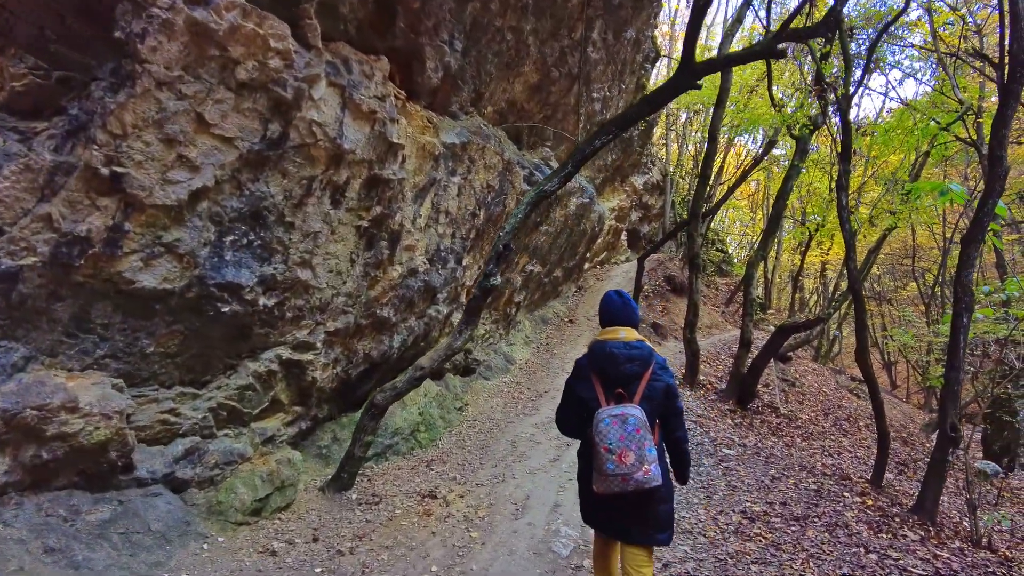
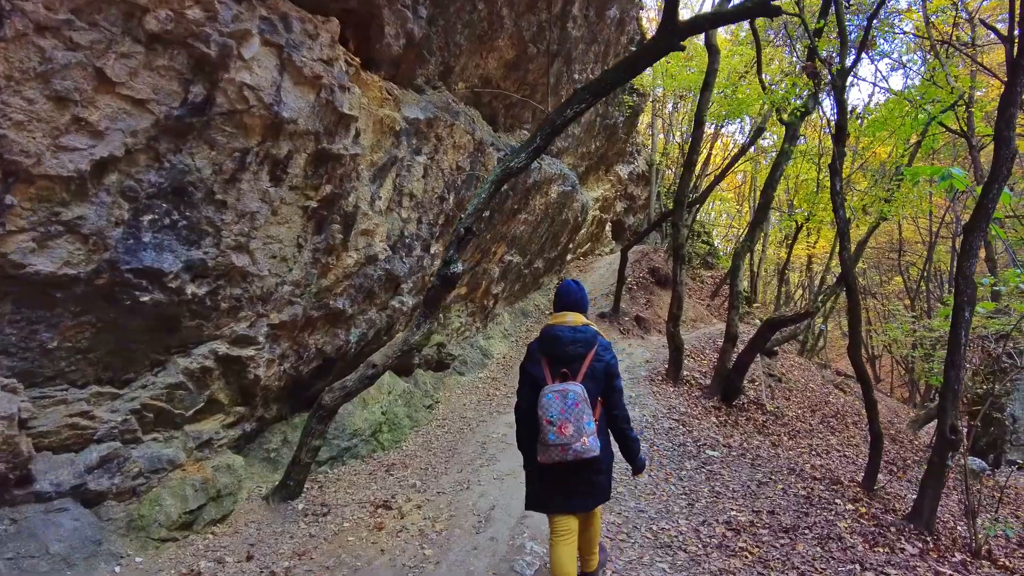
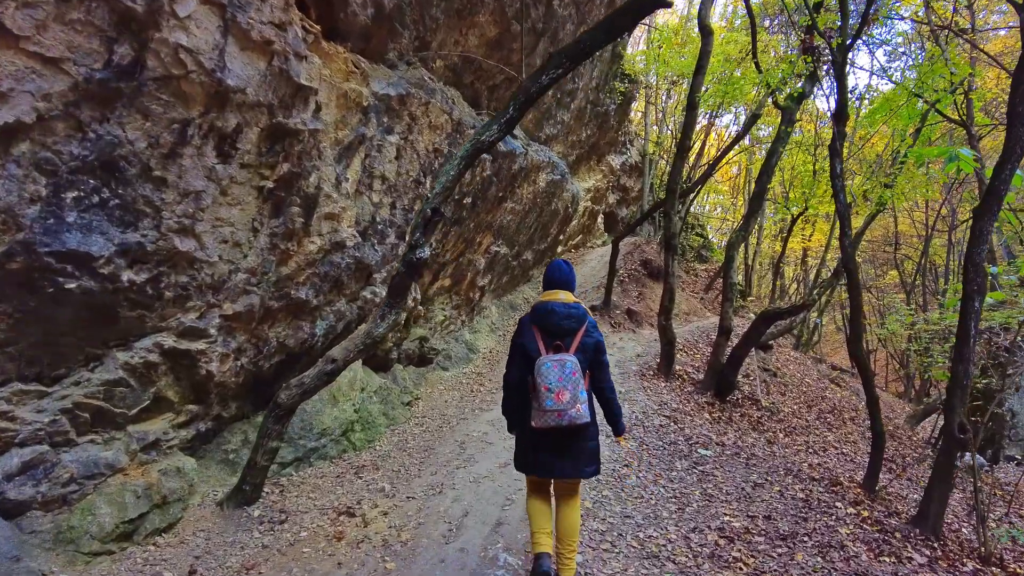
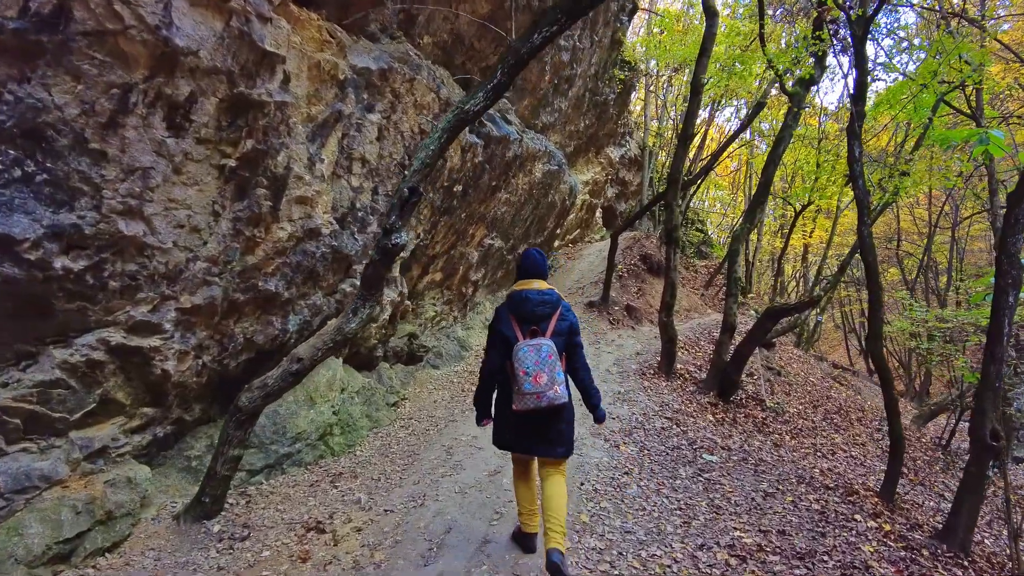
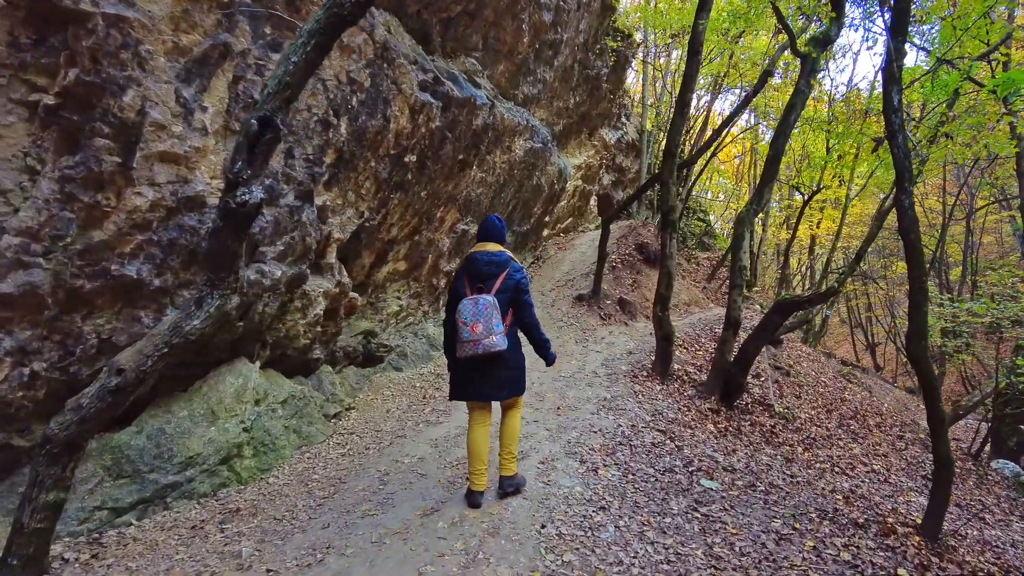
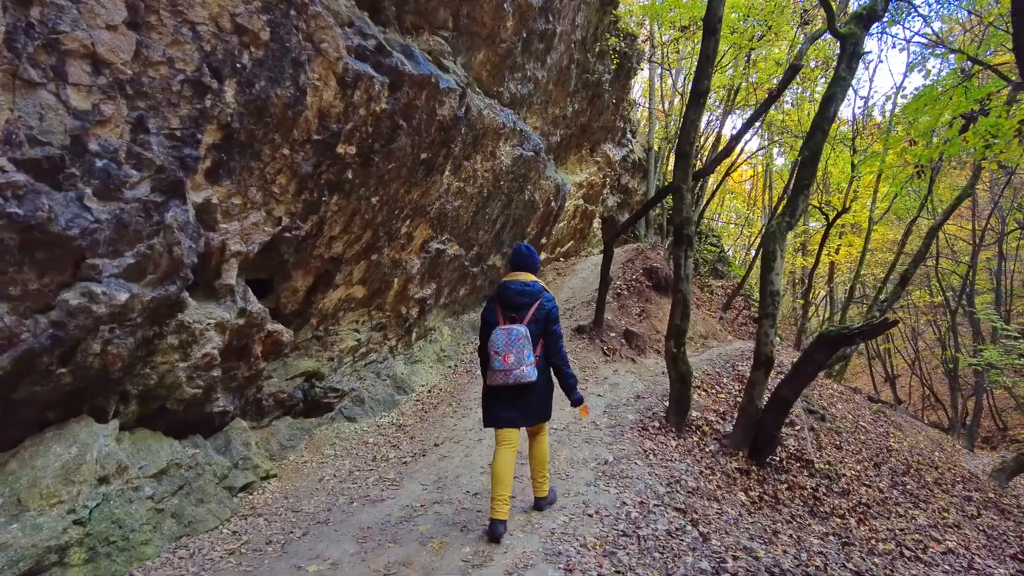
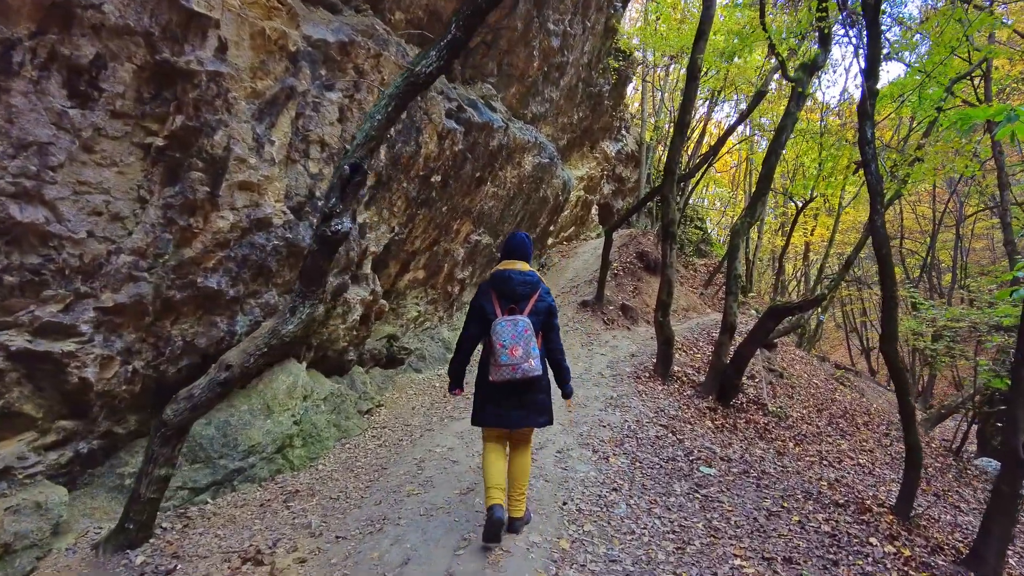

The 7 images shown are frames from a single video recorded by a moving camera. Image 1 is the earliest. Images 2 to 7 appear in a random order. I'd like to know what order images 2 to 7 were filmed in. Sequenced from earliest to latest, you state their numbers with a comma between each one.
2, 3, 4, 7, 5, 6
